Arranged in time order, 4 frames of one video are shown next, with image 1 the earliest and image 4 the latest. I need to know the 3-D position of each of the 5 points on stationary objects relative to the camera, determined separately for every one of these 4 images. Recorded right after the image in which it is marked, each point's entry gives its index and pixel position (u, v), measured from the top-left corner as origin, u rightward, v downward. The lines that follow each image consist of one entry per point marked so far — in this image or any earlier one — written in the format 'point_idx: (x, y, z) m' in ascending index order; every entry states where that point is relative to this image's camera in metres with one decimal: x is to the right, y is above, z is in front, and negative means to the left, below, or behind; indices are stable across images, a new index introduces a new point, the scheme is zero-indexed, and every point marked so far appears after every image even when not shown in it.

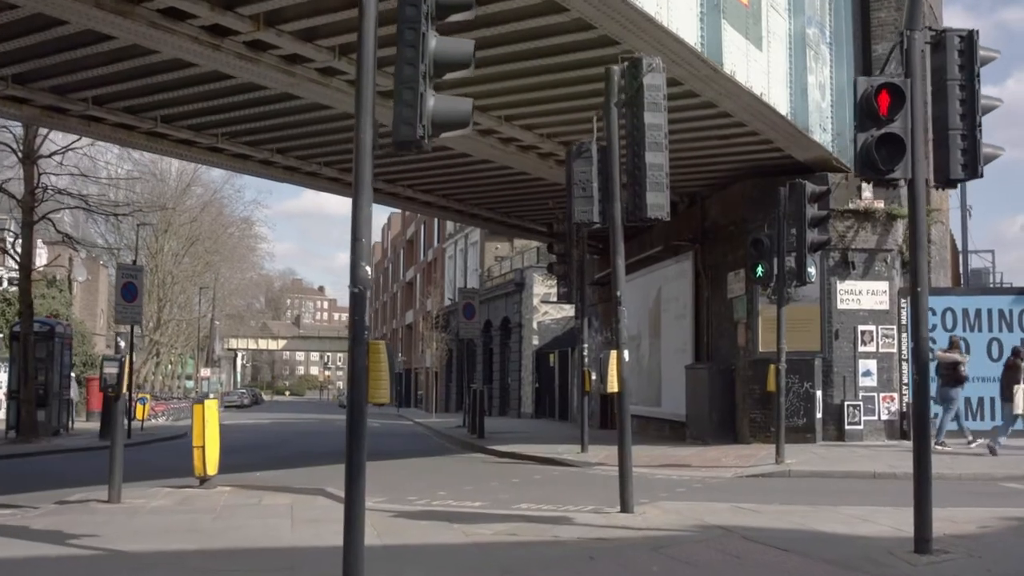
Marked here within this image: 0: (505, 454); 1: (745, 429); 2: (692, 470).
0: (-0.1, -2.8, +19.4) m
1: (+4.0, -2.5, +19.8) m
2: (+2.5, -2.5, +15.7) m
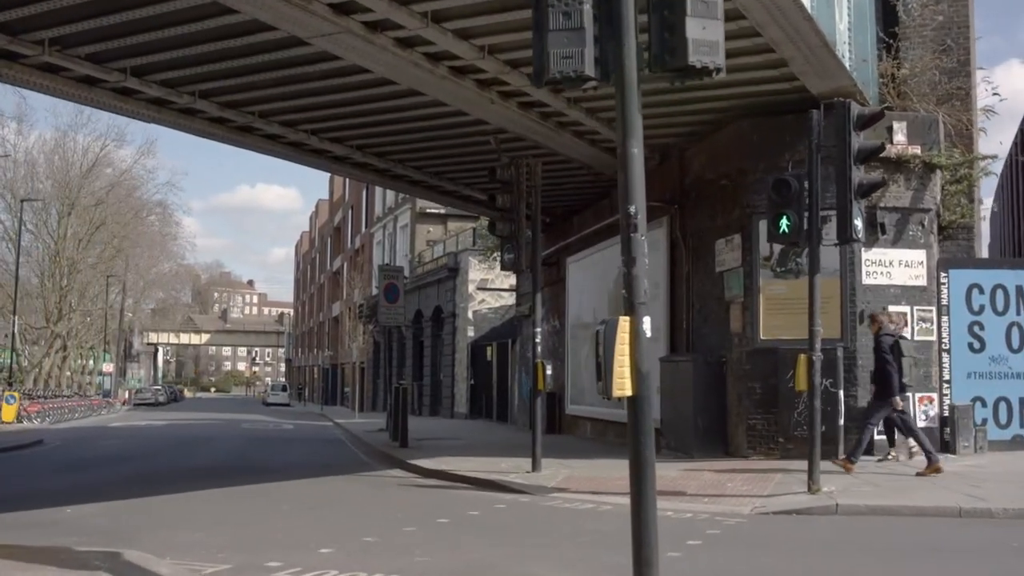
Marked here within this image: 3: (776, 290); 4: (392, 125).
0: (-1.0, -2.4, +14.8) m
1: (+3.1, -2.0, +15.4) m
2: (+1.8, -2.1, +11.2) m
3: (+3.5, 0.0, +15.2) m
4: (-1.9, +2.6, +18.1) m
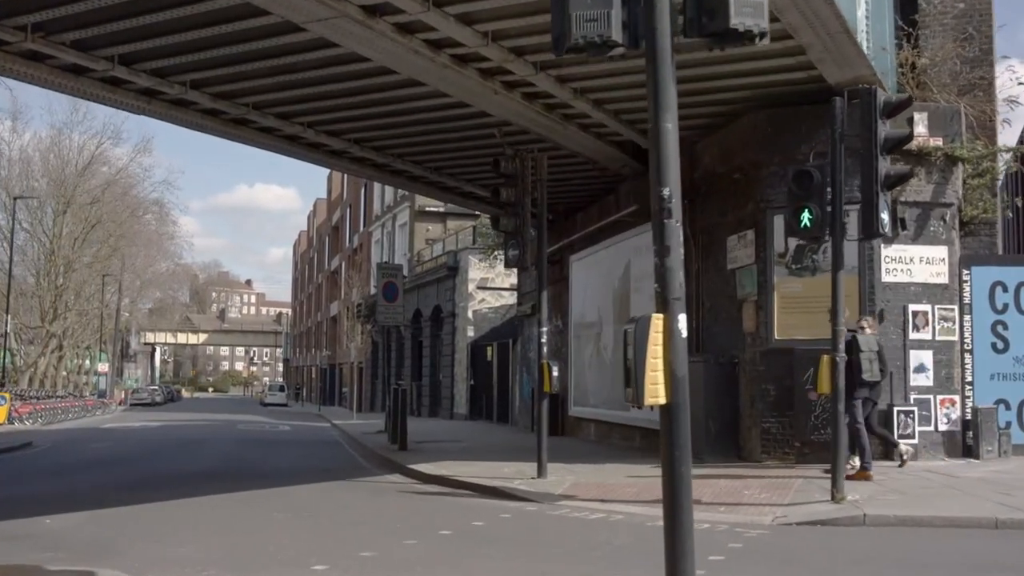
0: (-1.0, -2.4, +14.2) m
1: (+3.1, -2.0, +14.8) m
2: (+1.8, -2.1, +10.6) m
3: (+3.6, 0.0, +14.6) m
4: (-1.8, +2.6, +17.5) m
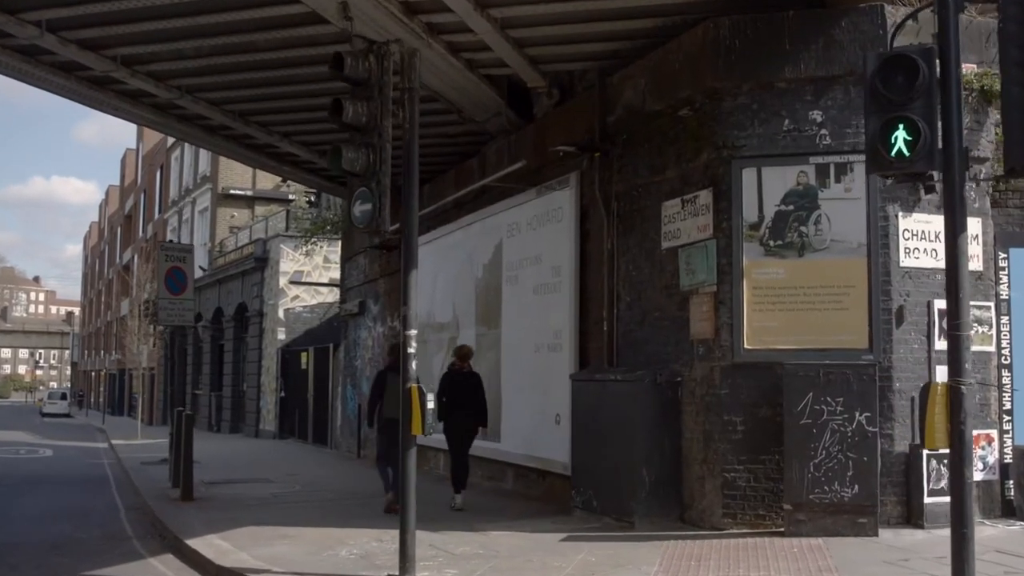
0: (-2.2, -2.2, +8.8) m
1: (+1.7, -1.9, +10.1) m
2: (+1.2, -1.9, +5.7) m
3: (+2.2, +0.1, +9.9) m
4: (-3.5, +2.8, +12.0) m
